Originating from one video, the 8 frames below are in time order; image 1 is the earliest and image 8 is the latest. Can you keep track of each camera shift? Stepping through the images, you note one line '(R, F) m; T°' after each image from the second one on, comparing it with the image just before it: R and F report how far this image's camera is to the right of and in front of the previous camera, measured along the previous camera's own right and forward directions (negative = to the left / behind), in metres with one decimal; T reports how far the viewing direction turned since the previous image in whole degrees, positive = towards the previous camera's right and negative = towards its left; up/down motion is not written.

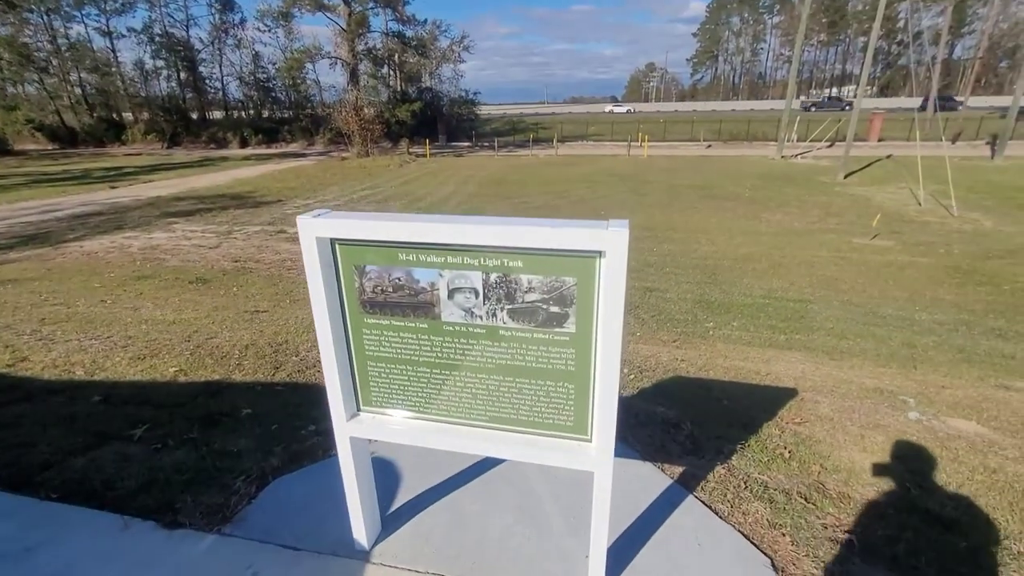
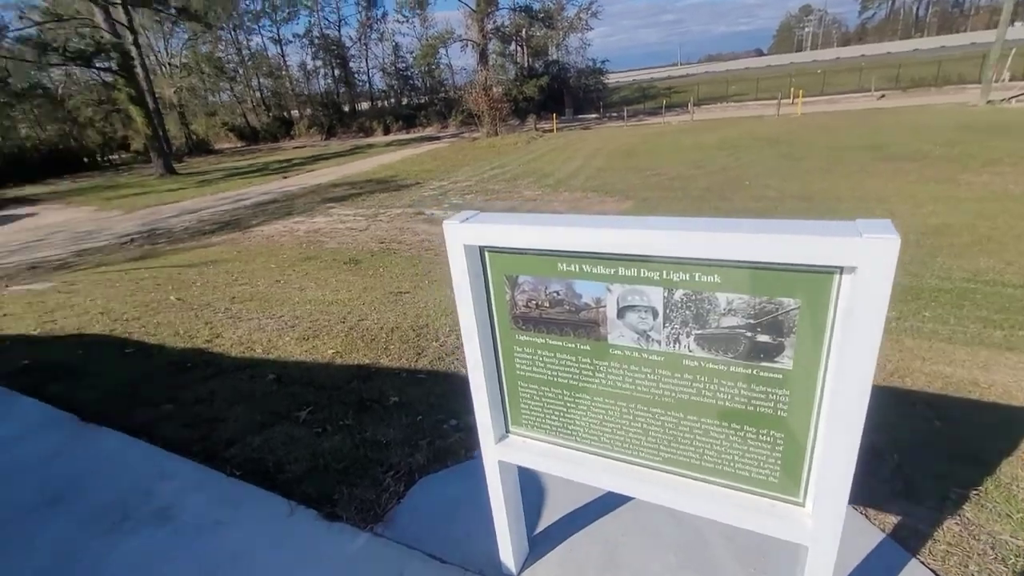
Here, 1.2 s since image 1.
(-0.3, +0.5) m; -15°
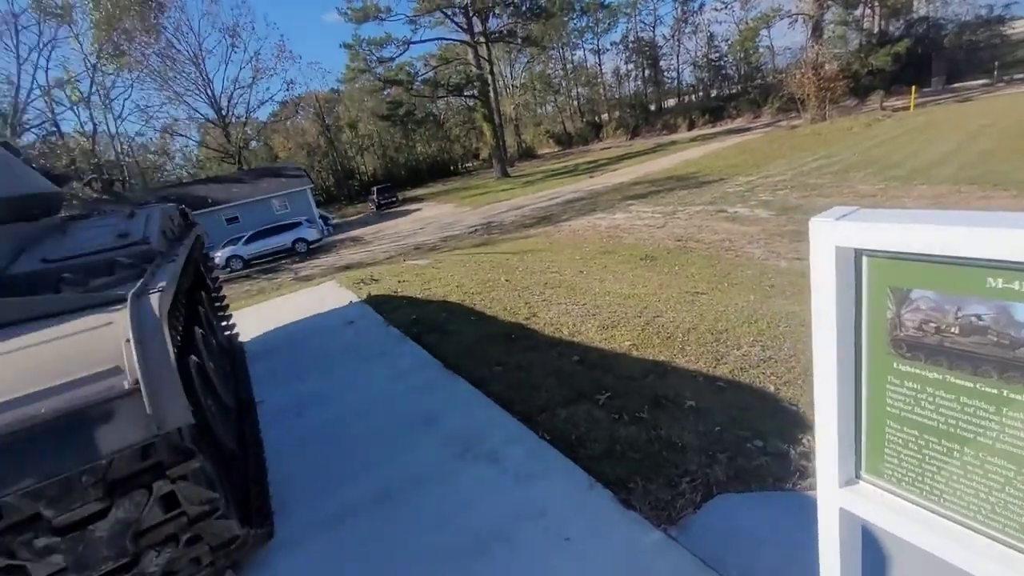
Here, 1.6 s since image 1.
(-0.3, 0.0) m; -33°
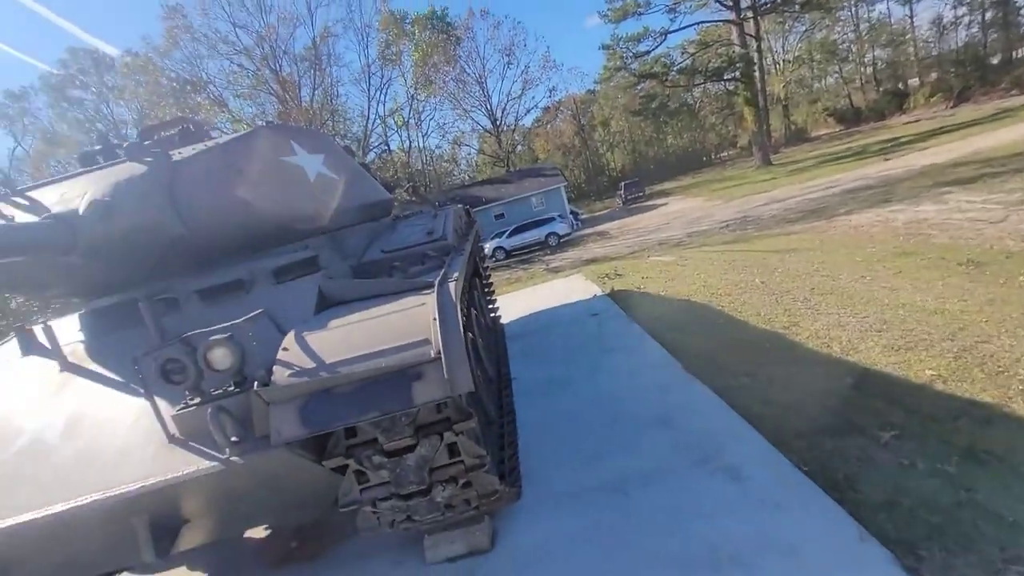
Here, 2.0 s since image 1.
(0.0, -0.1) m; -27°
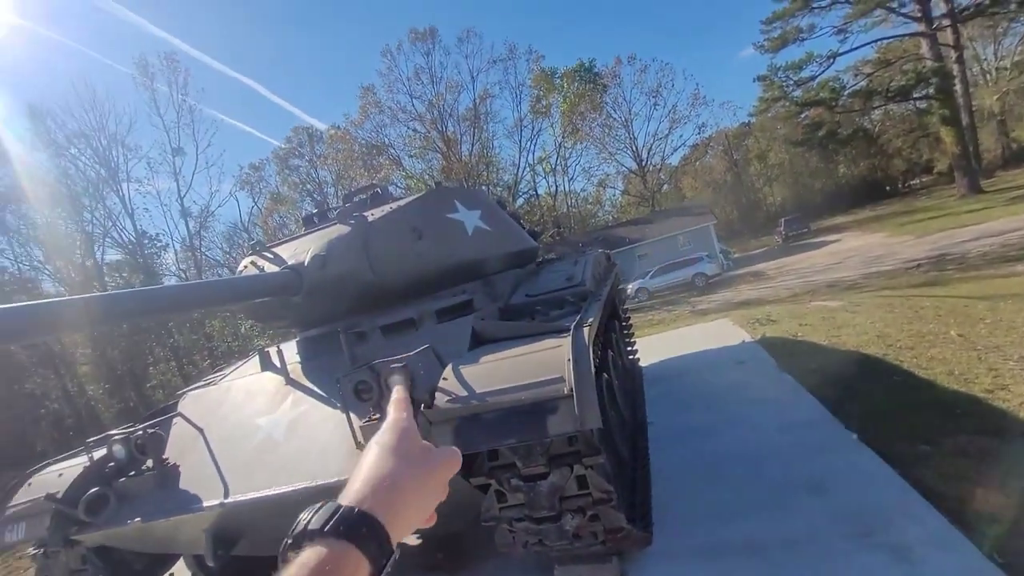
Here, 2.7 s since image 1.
(+0.1, -0.4) m; -17°
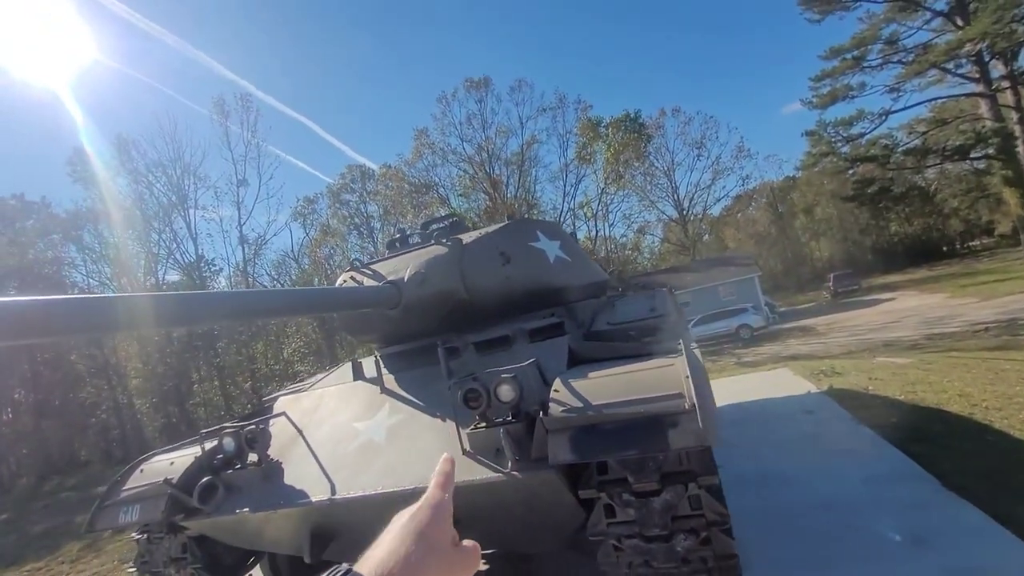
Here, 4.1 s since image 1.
(-0.6, -0.2) m; -4°
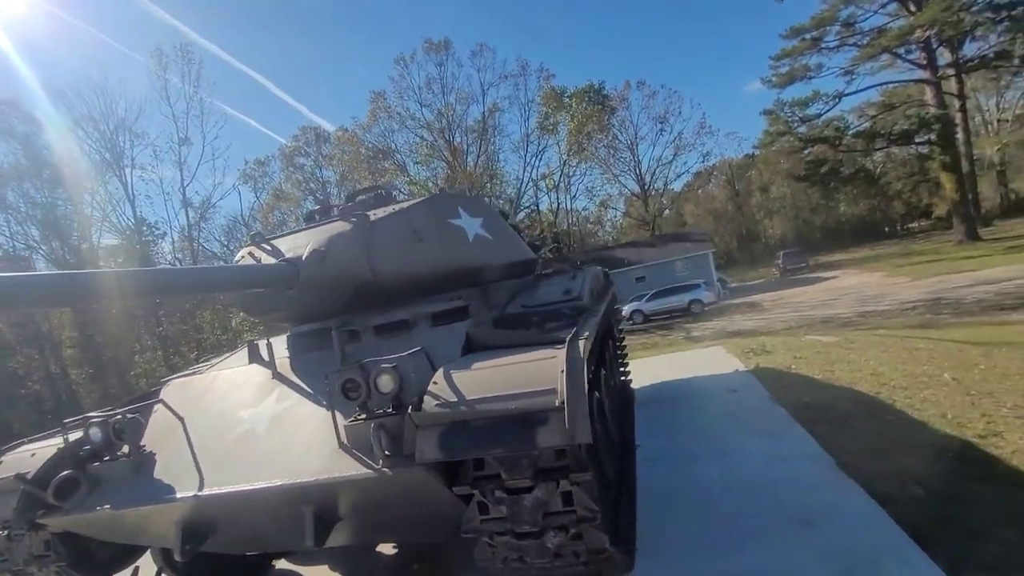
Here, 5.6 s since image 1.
(+0.6, +0.2) m; +4°
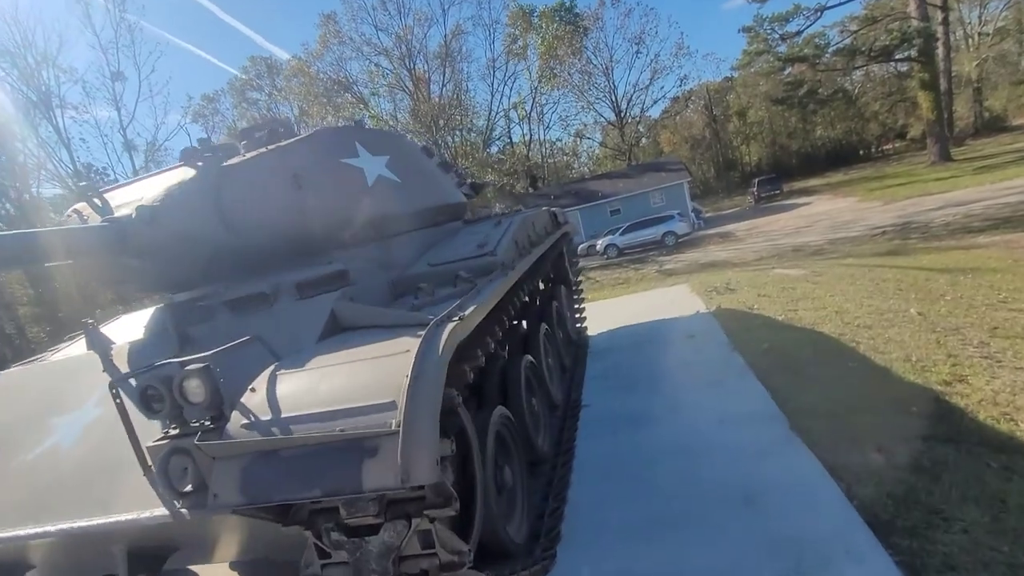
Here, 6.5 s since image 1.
(+0.8, +1.0) m; +2°
